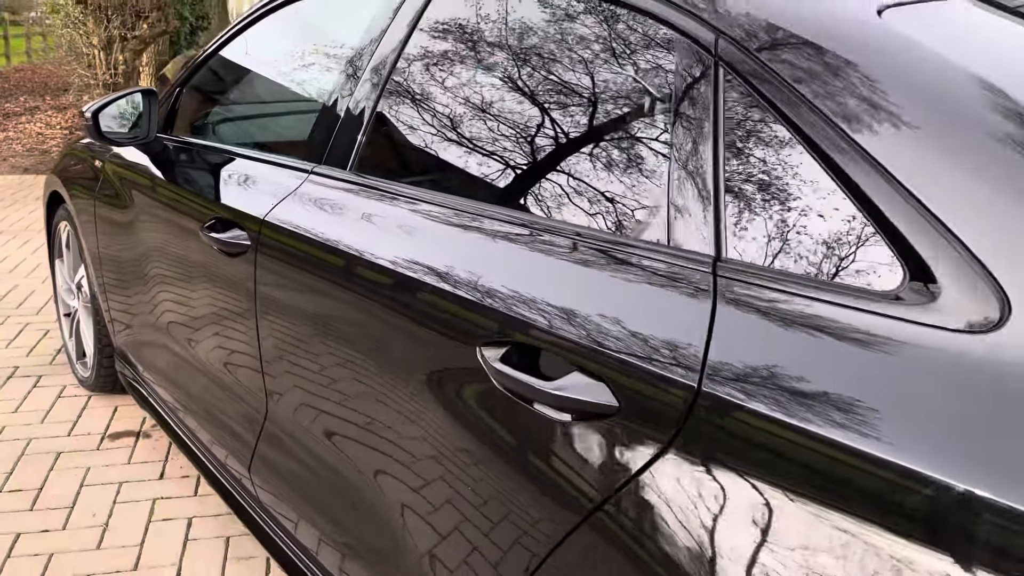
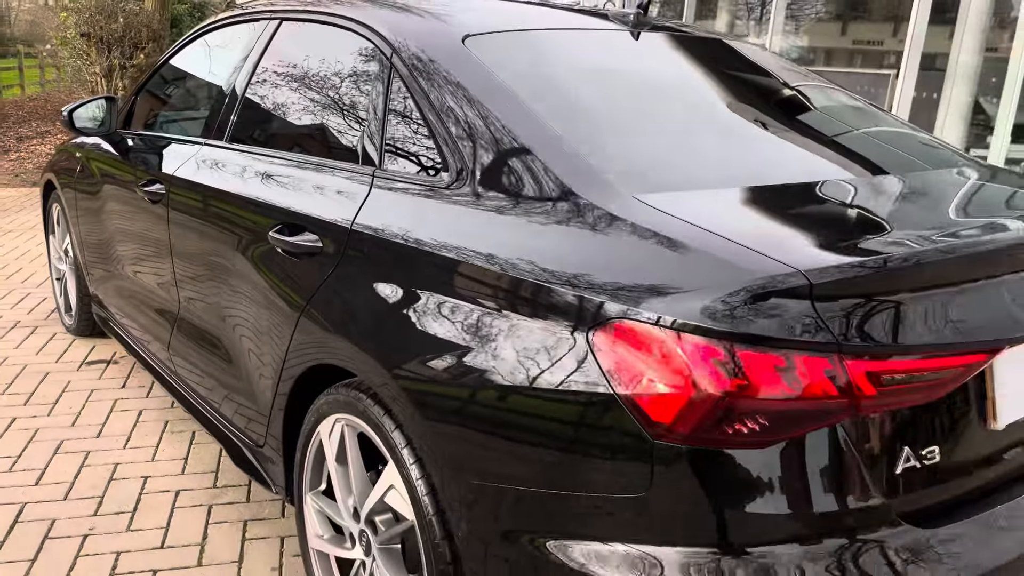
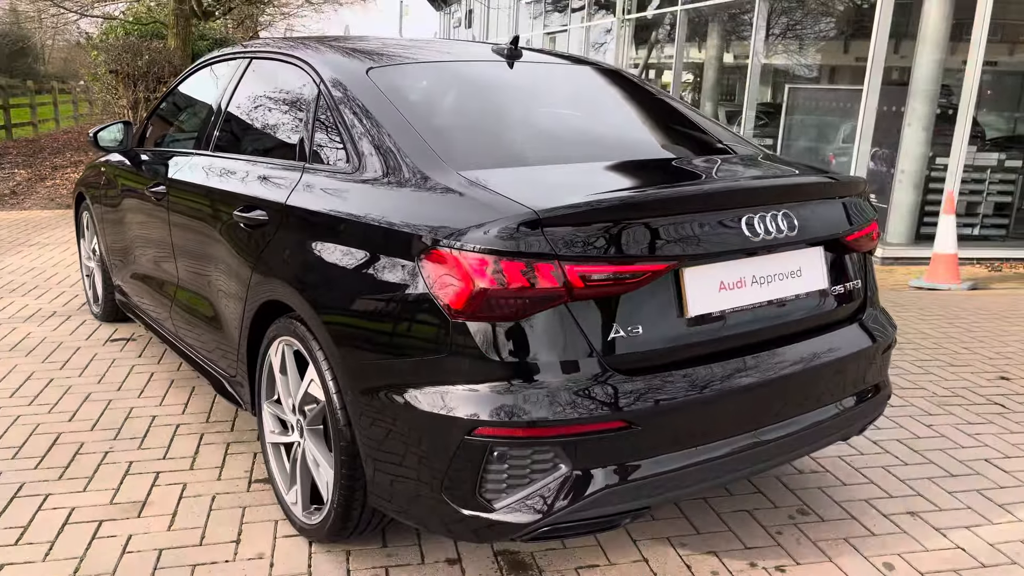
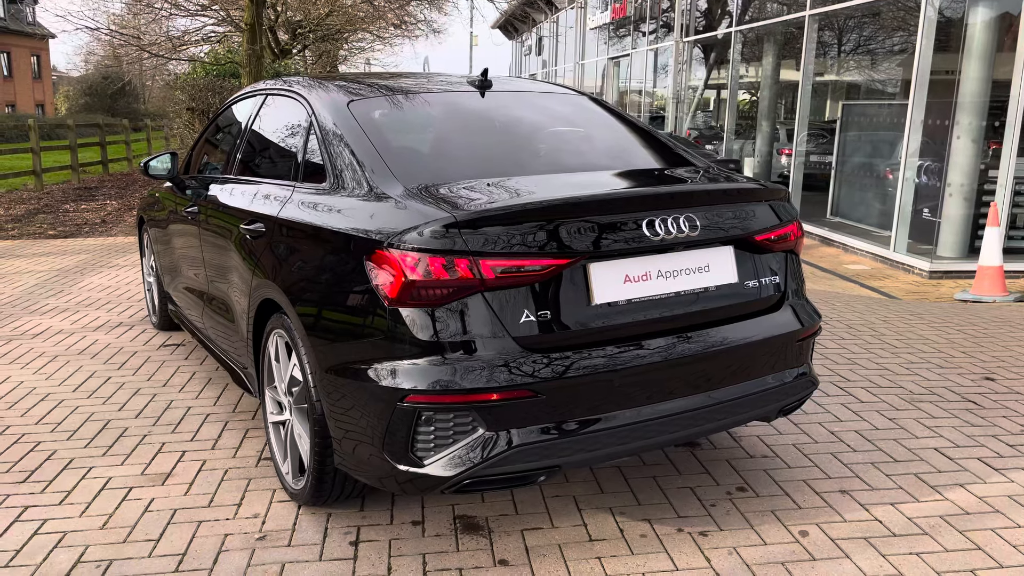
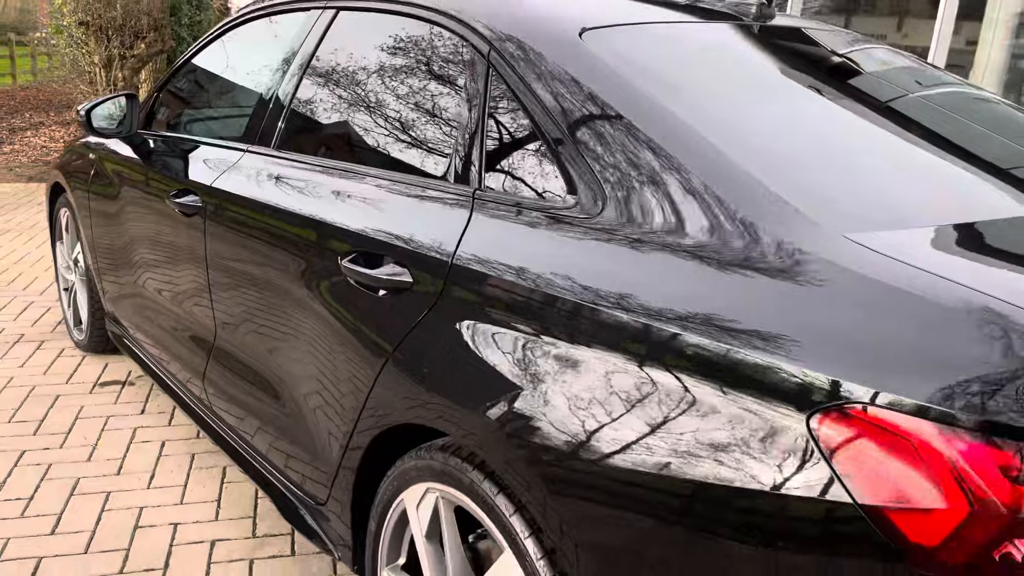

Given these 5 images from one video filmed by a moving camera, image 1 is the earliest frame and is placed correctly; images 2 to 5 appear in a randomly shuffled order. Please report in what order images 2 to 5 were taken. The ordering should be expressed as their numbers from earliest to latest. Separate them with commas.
5, 2, 3, 4
